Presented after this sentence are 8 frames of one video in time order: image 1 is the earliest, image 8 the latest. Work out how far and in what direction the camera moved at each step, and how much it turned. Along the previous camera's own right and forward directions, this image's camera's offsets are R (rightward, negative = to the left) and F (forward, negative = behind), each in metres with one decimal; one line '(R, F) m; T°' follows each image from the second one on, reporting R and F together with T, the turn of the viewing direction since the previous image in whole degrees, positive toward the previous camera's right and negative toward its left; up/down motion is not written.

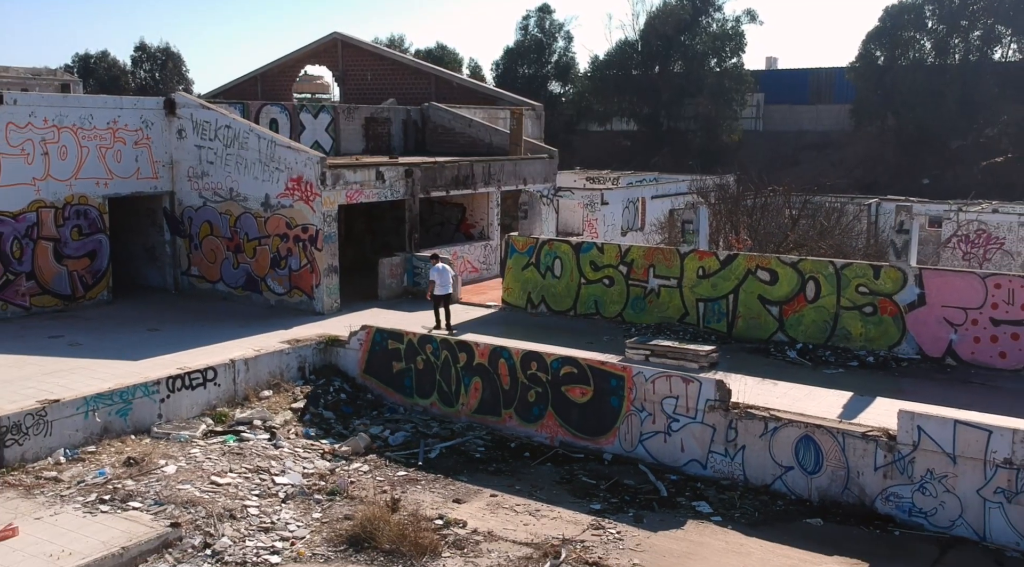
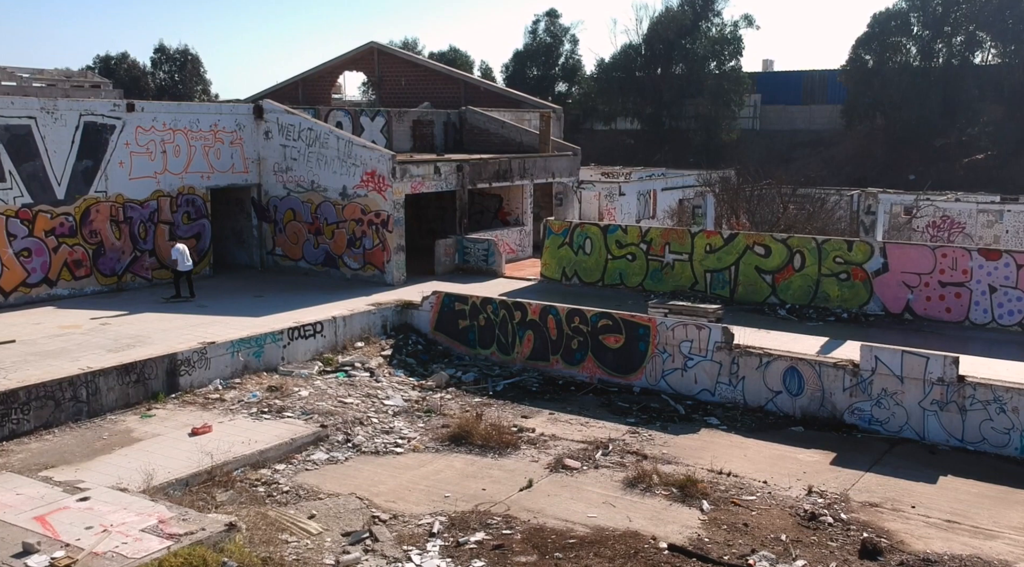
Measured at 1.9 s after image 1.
(-0.8, -3.1) m; 0°
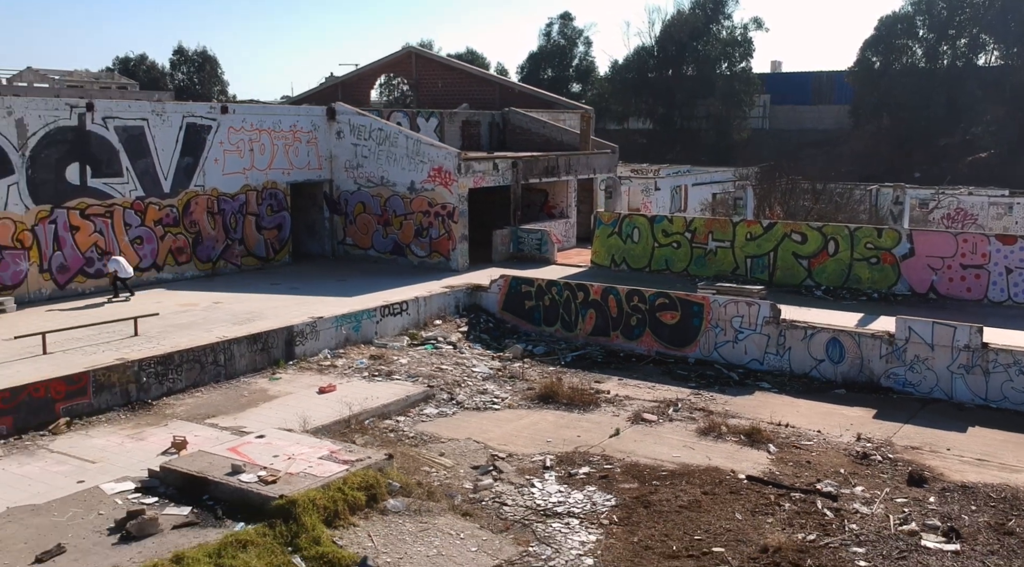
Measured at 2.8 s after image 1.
(-1.3, -1.8) m; 0°
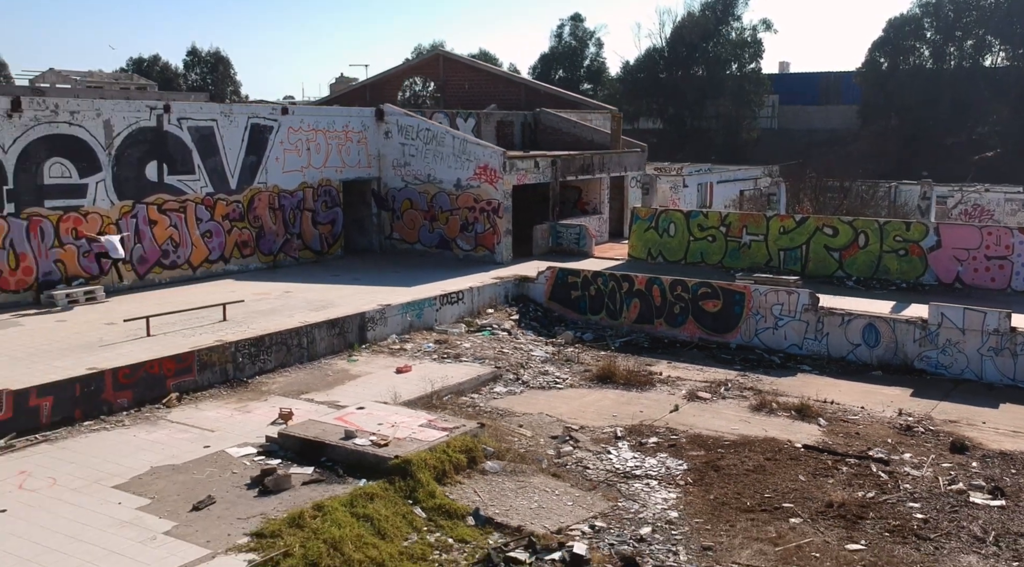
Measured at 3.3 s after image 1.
(-1.0, -1.0) m; 0°
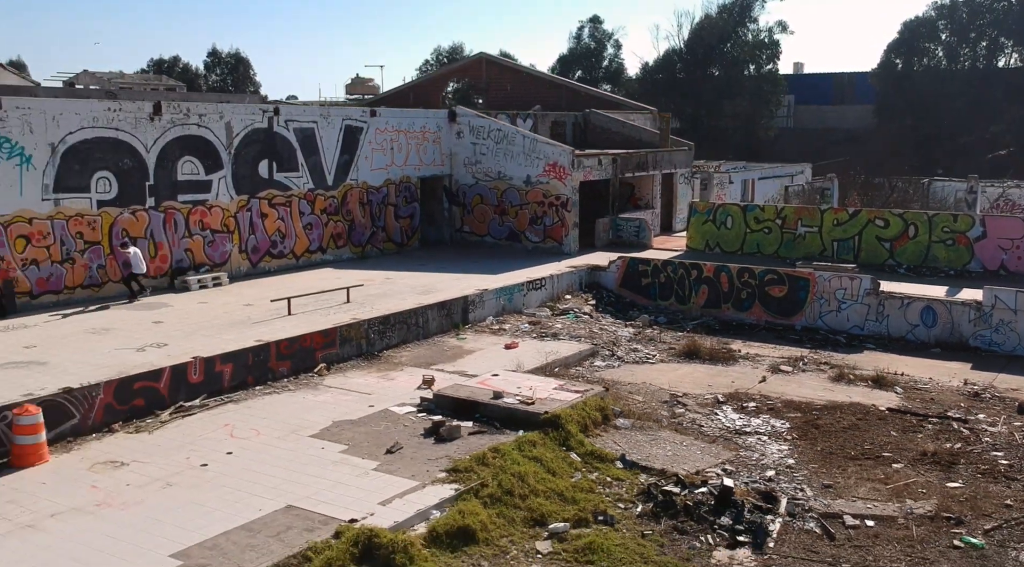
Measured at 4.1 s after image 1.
(-1.7, -1.5) m; 0°
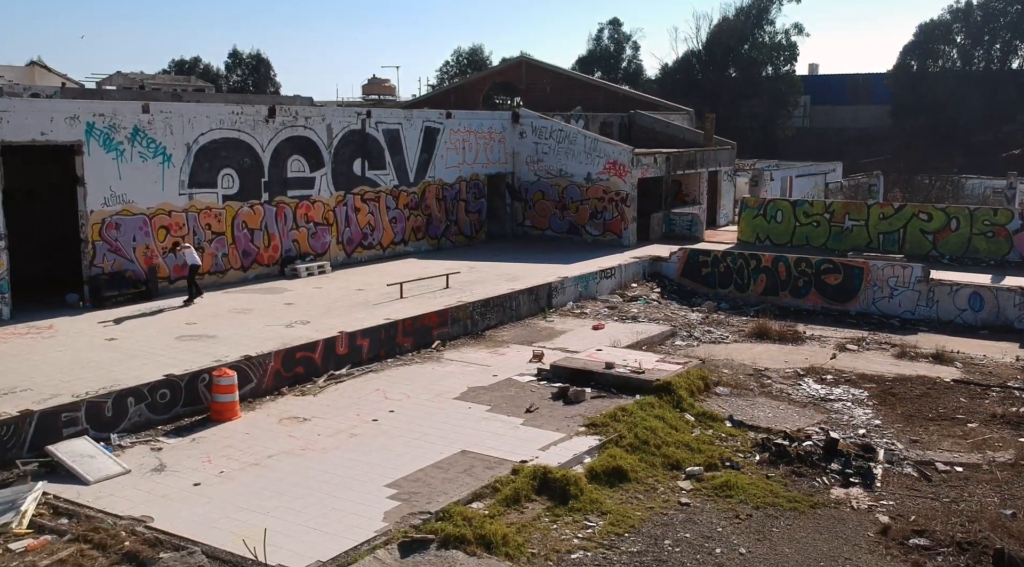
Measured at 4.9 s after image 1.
(-1.7, -1.5) m; 0°
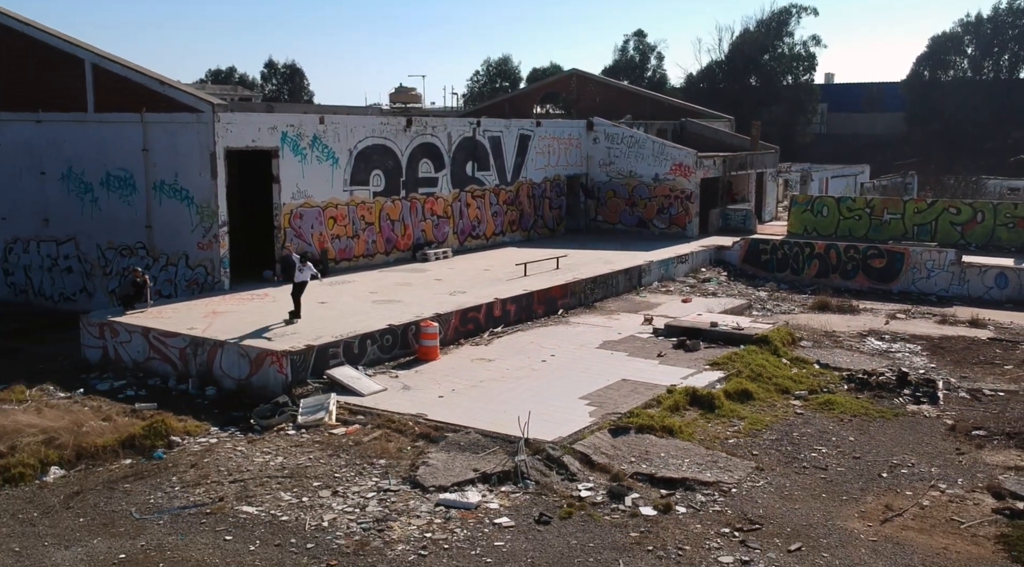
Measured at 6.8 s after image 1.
(-2.3, -3.4) m; 0°
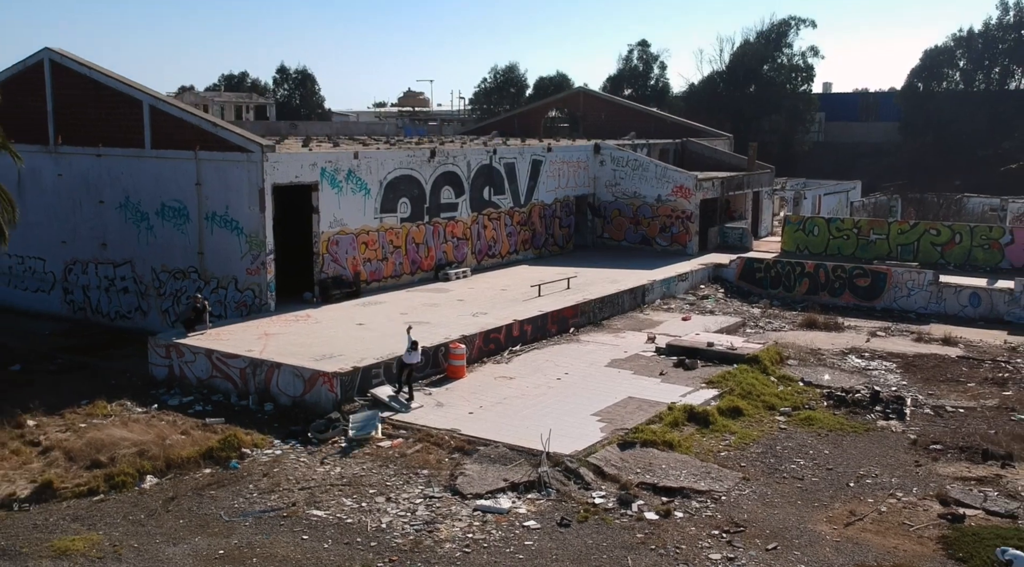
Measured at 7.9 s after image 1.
(-0.3, -1.9) m; 0°
